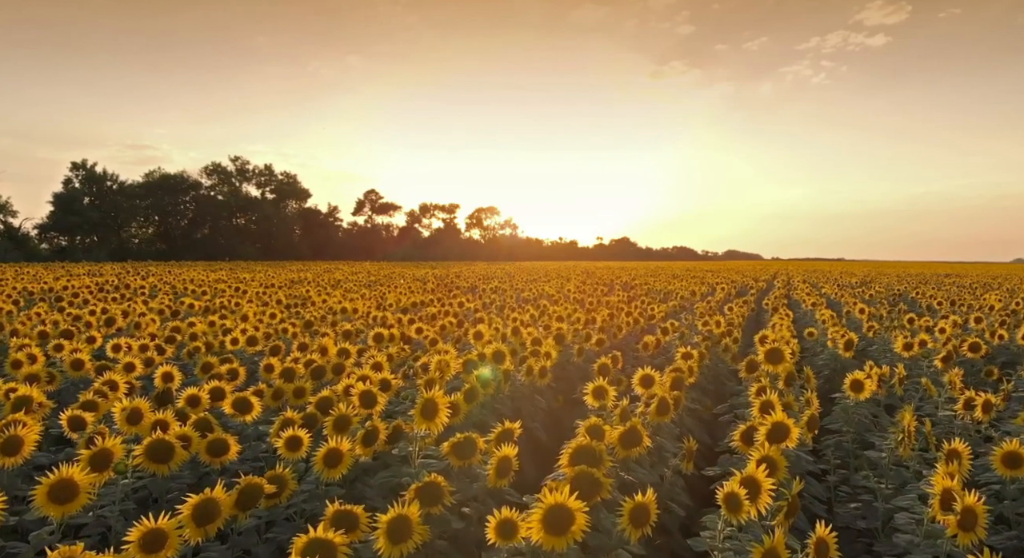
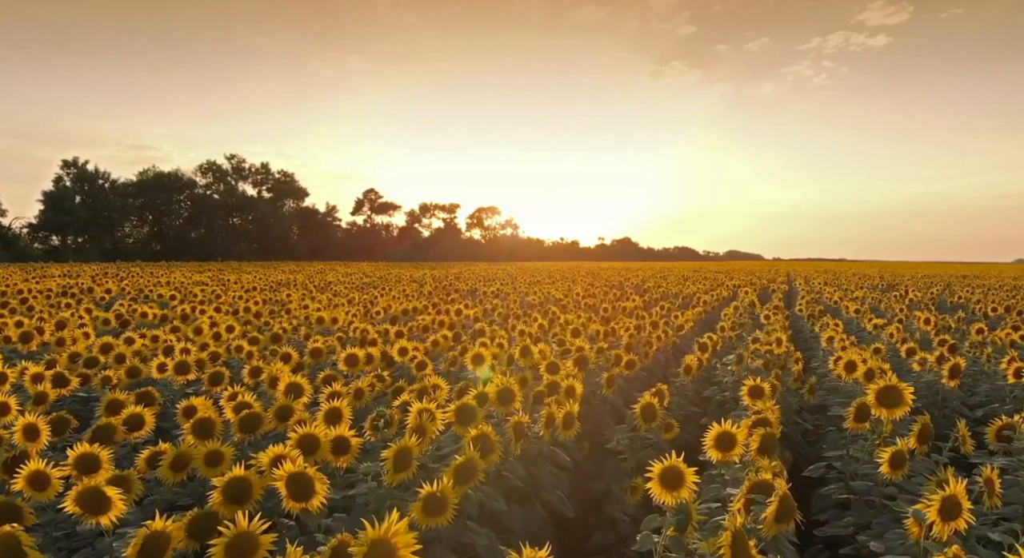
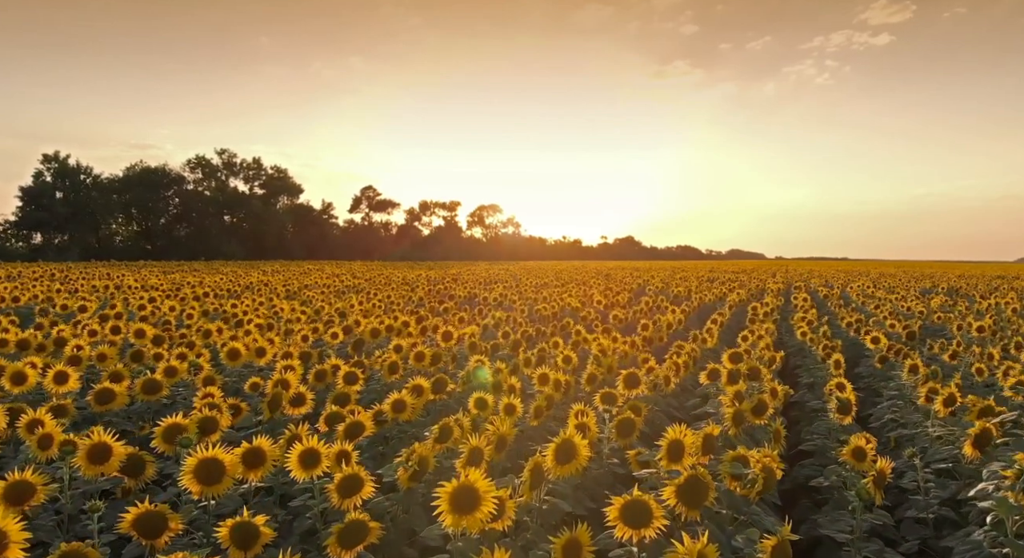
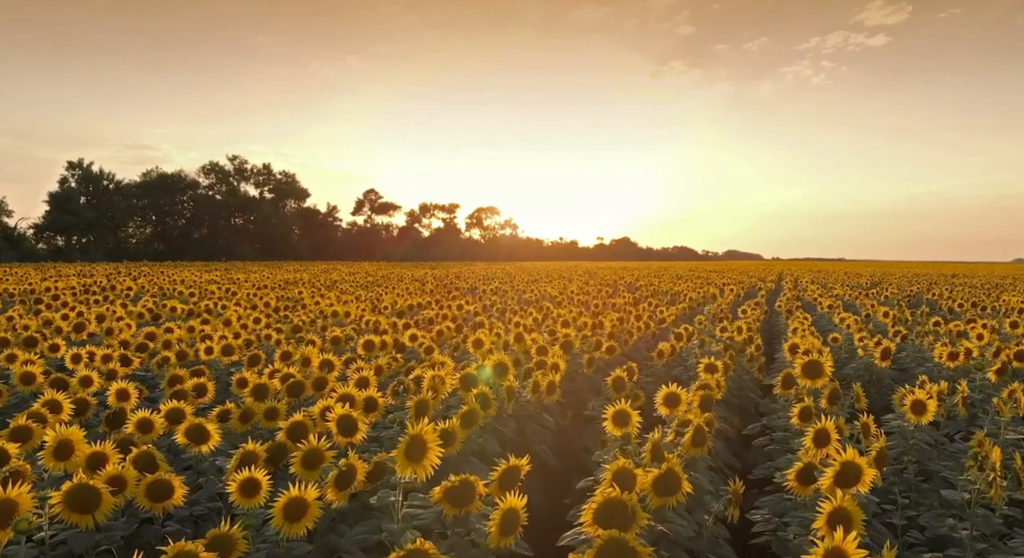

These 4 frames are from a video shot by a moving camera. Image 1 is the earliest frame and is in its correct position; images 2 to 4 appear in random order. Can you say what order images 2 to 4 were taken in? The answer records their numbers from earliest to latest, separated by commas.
4, 2, 3
